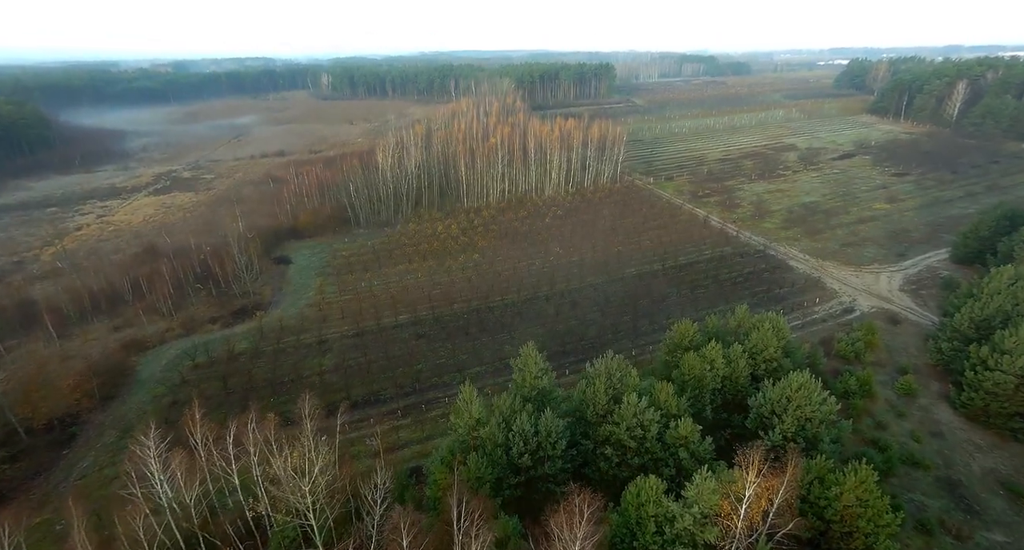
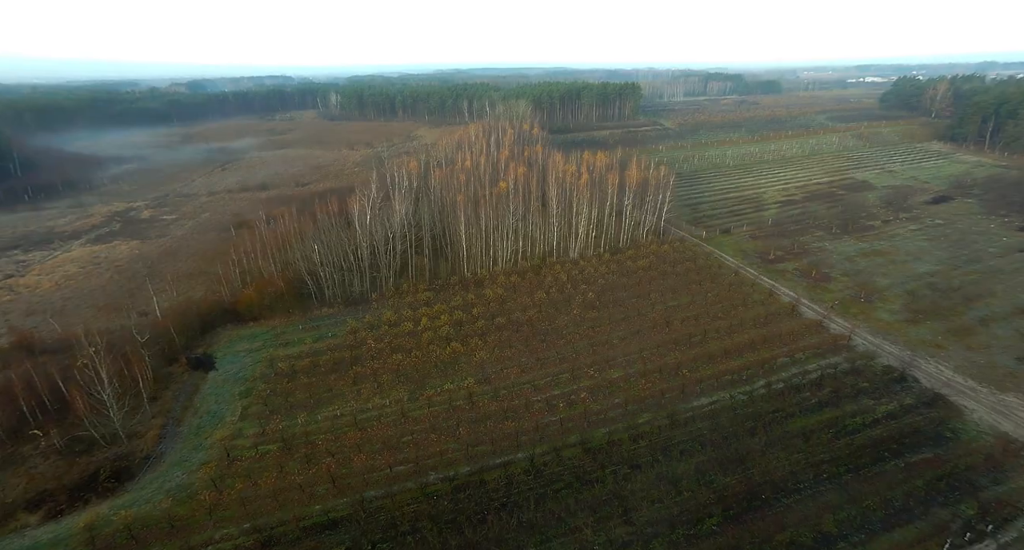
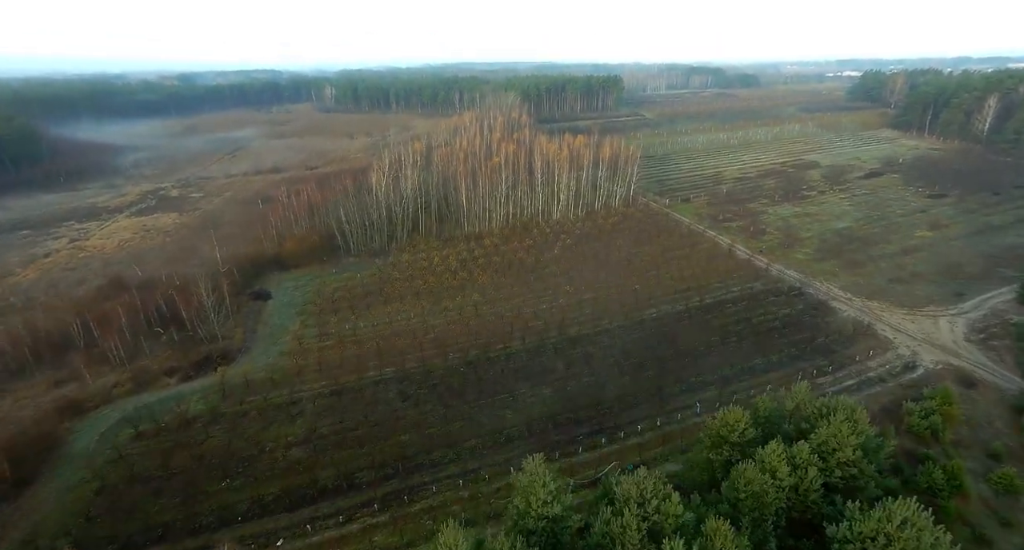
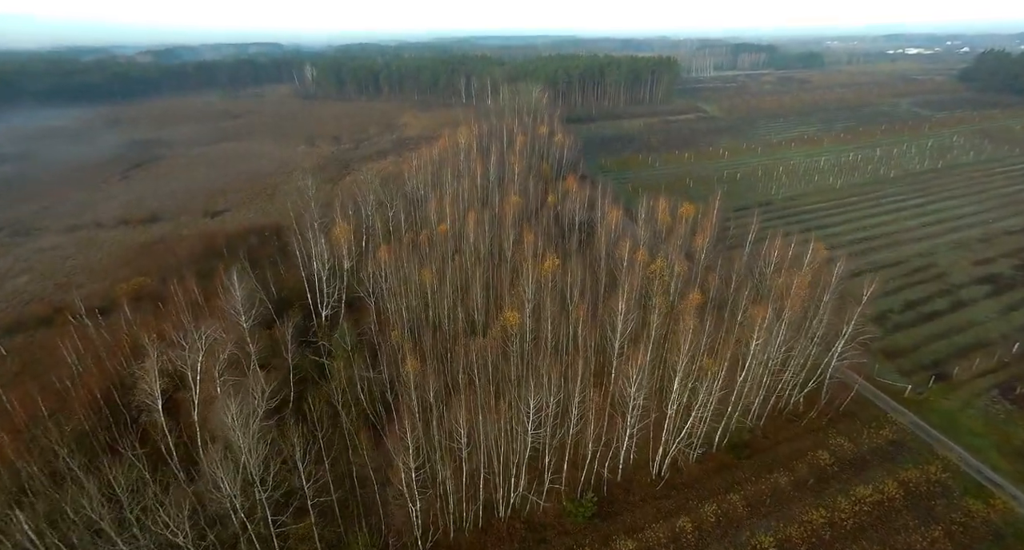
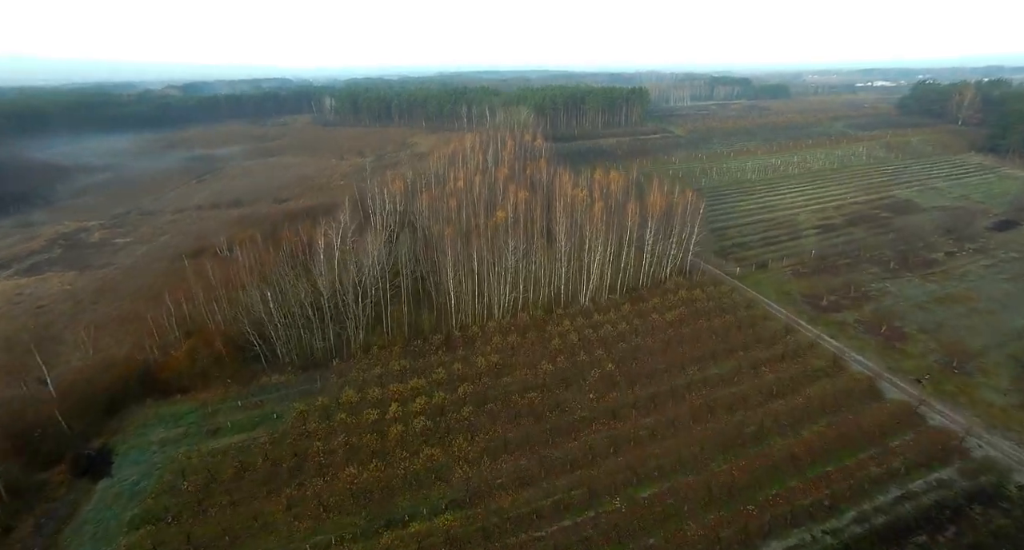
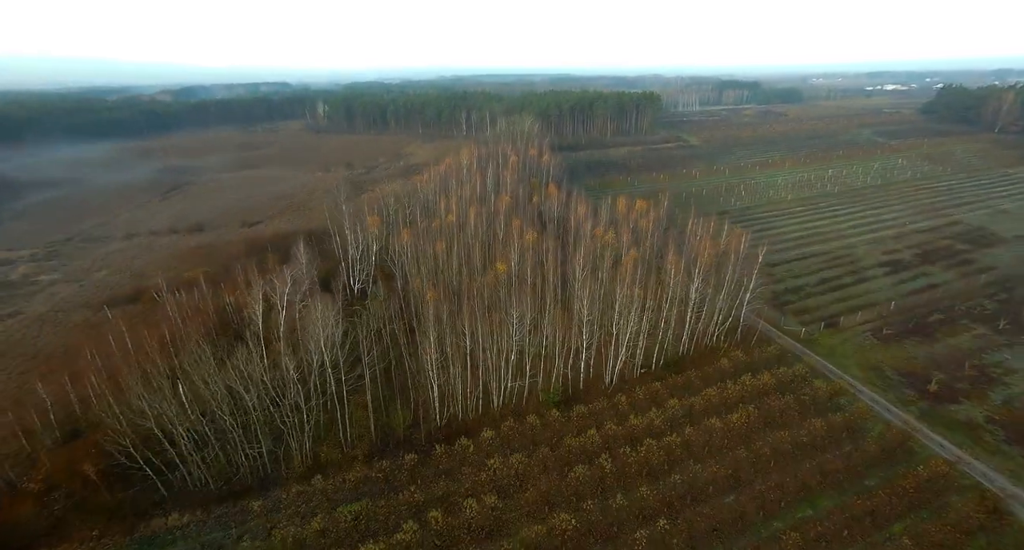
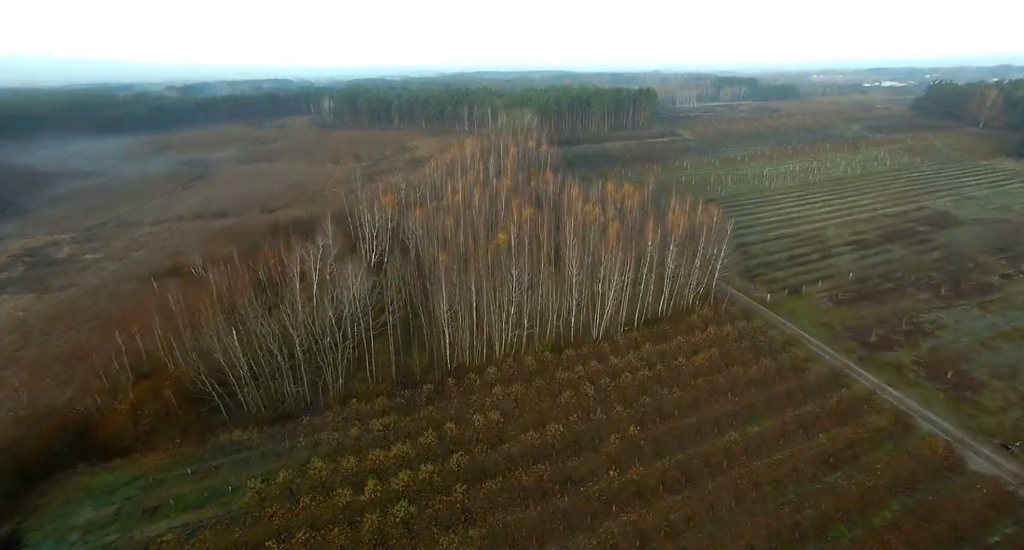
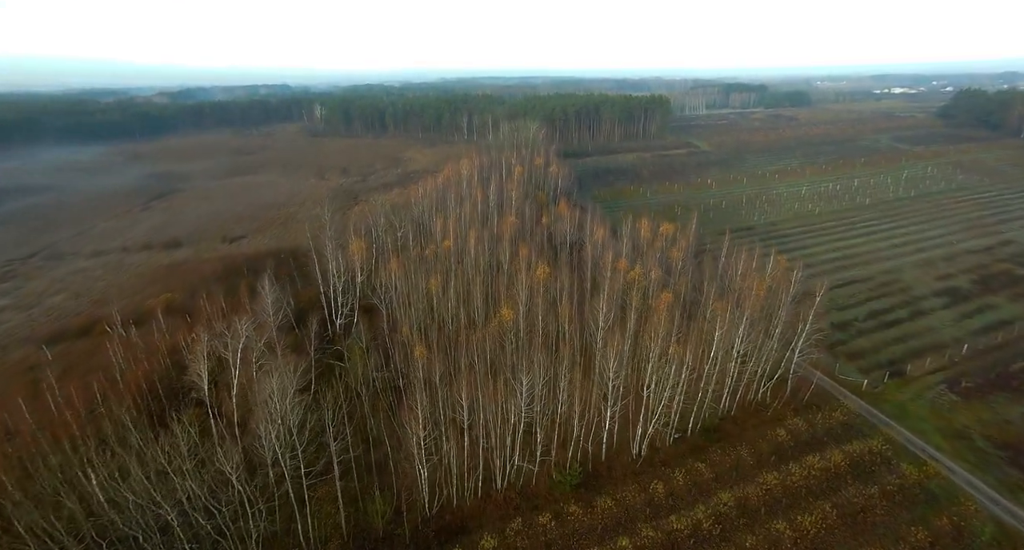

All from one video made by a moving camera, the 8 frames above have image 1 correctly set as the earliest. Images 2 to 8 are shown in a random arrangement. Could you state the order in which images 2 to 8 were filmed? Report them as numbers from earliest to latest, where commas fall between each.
3, 2, 5, 7, 6, 8, 4
